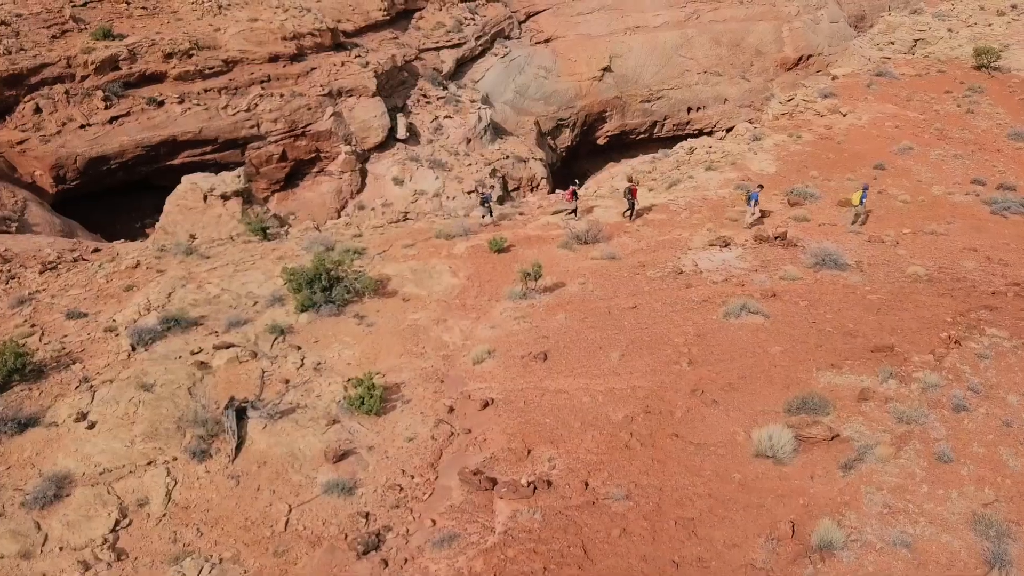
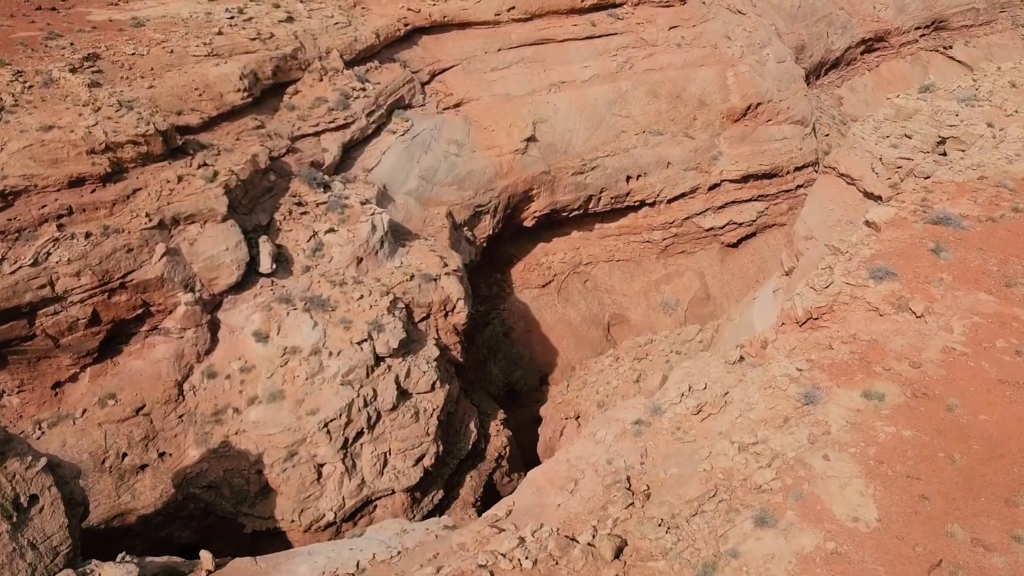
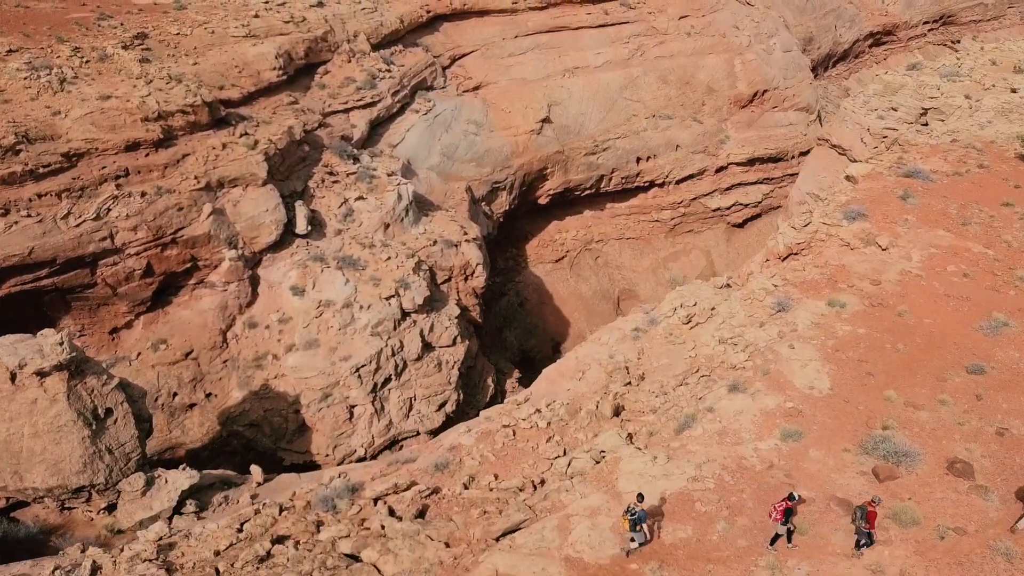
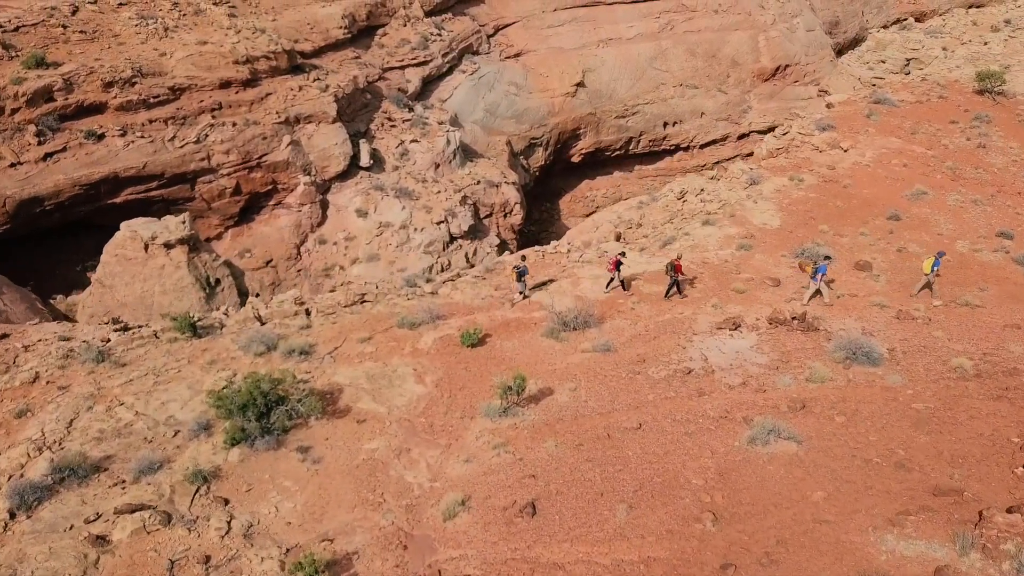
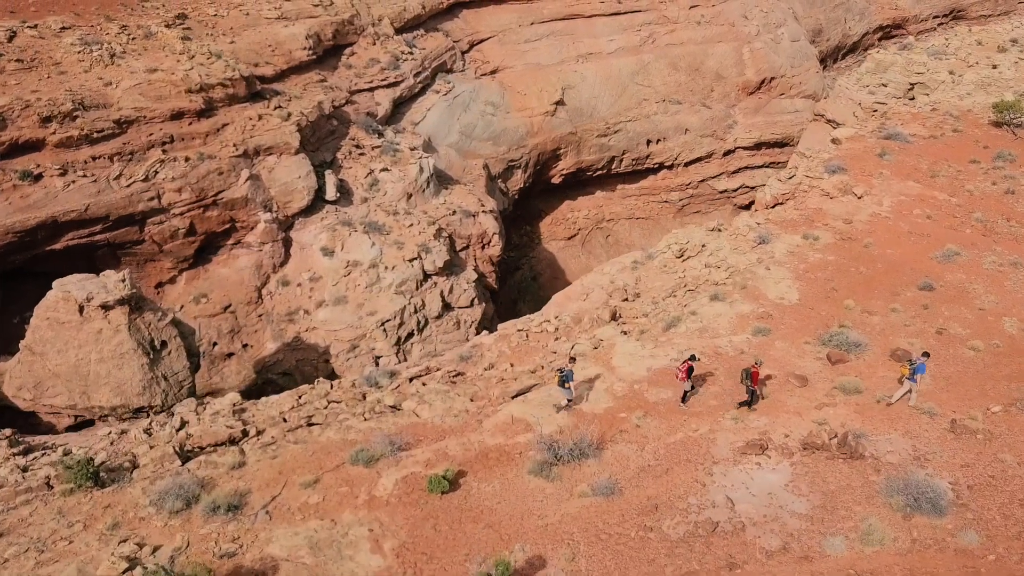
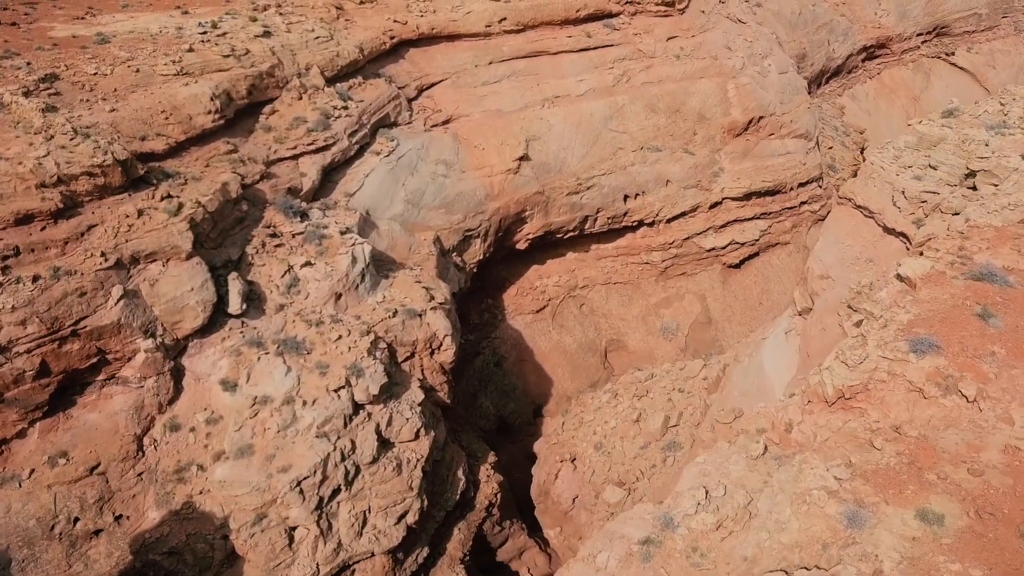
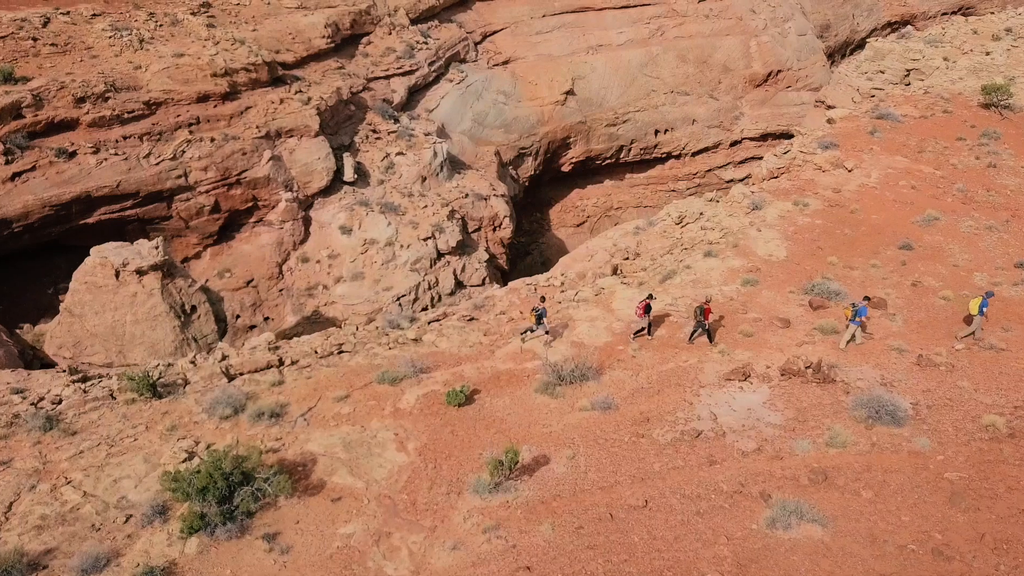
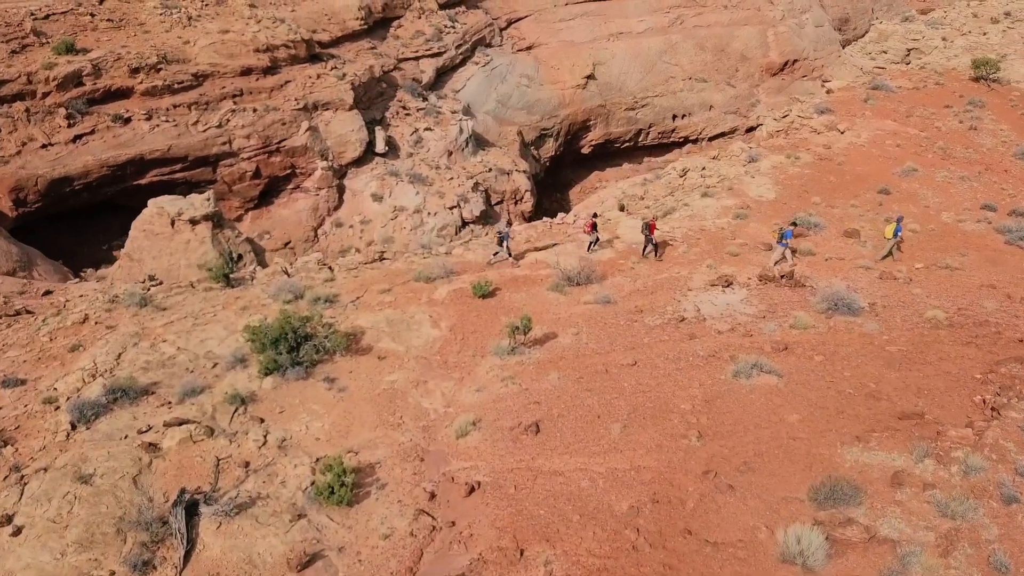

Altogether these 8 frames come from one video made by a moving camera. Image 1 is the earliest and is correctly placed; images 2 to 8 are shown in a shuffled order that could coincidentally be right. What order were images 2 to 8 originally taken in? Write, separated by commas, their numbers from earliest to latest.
8, 4, 7, 5, 3, 2, 6
